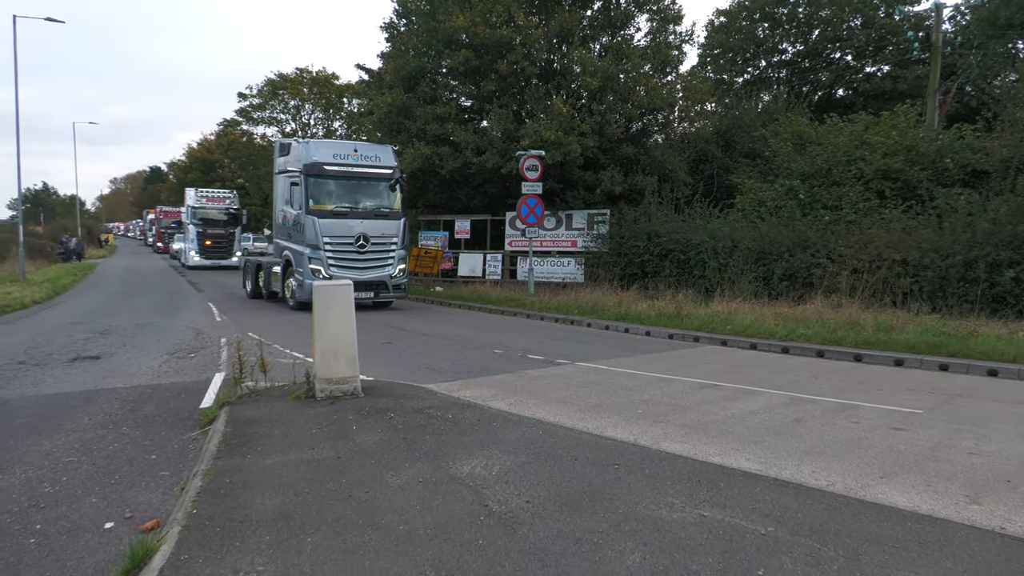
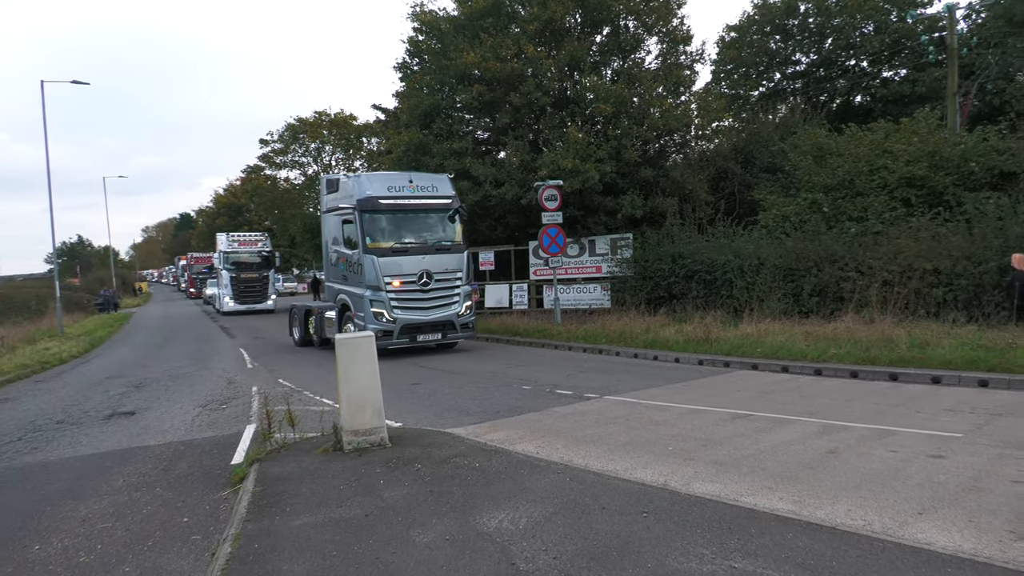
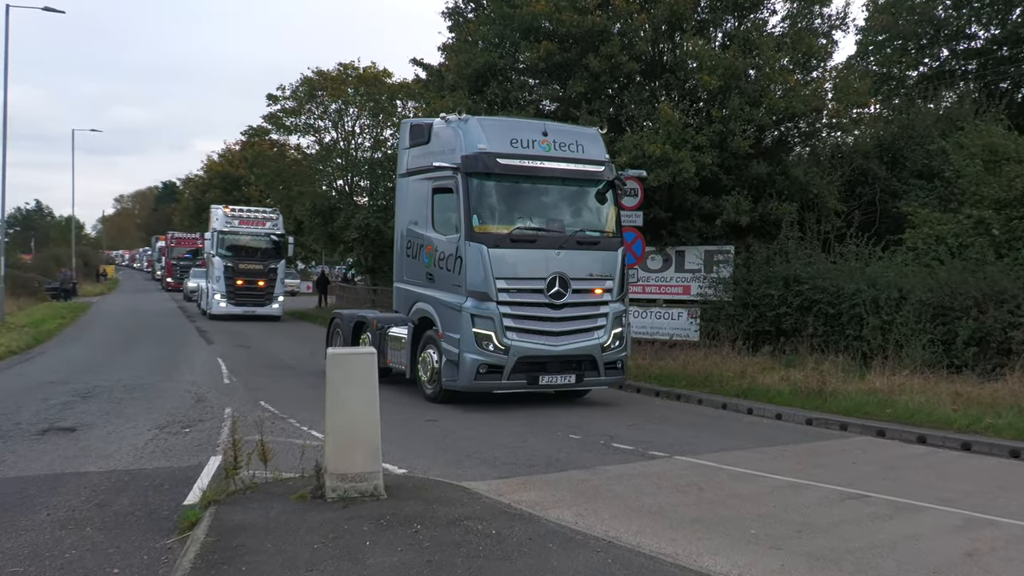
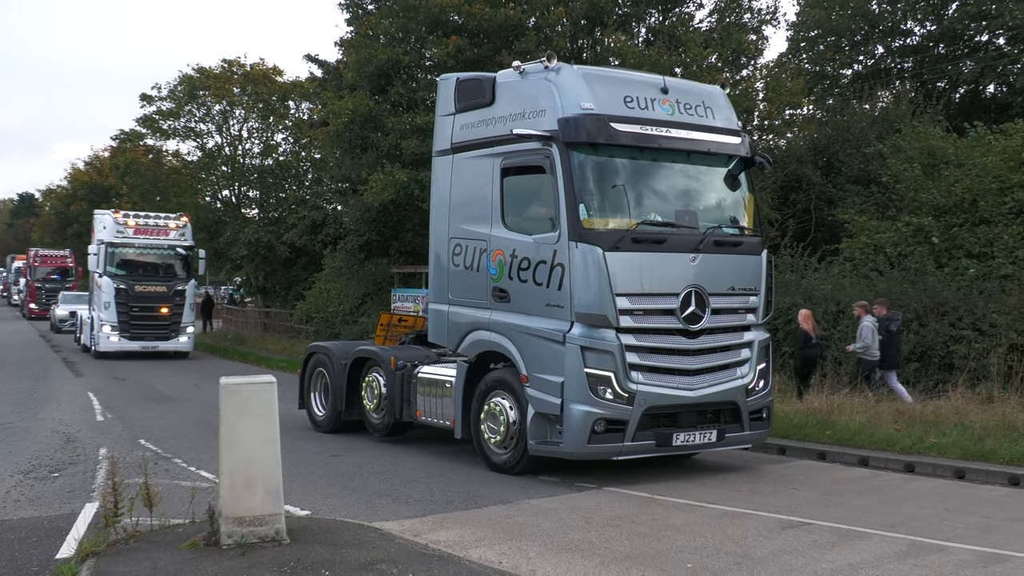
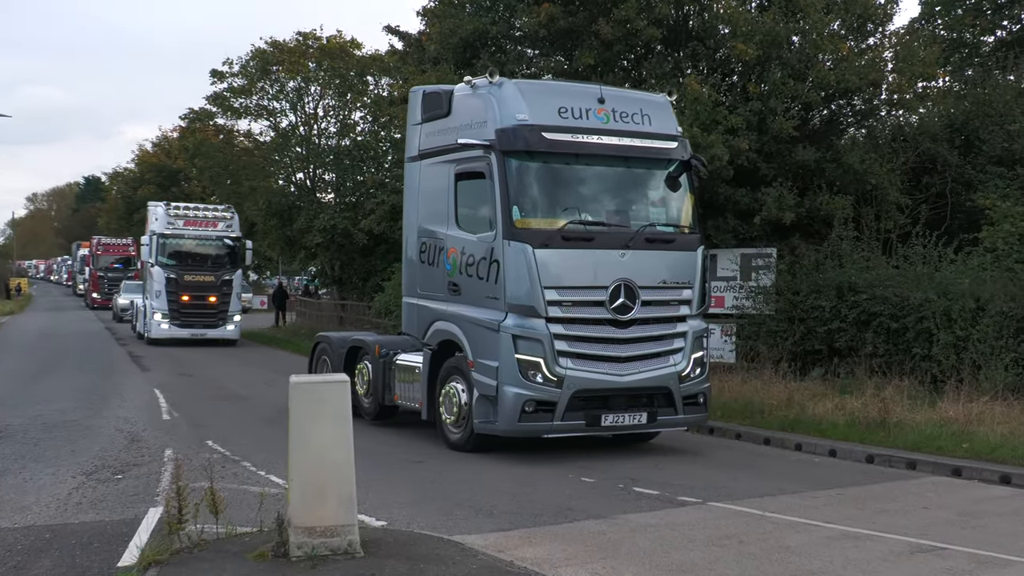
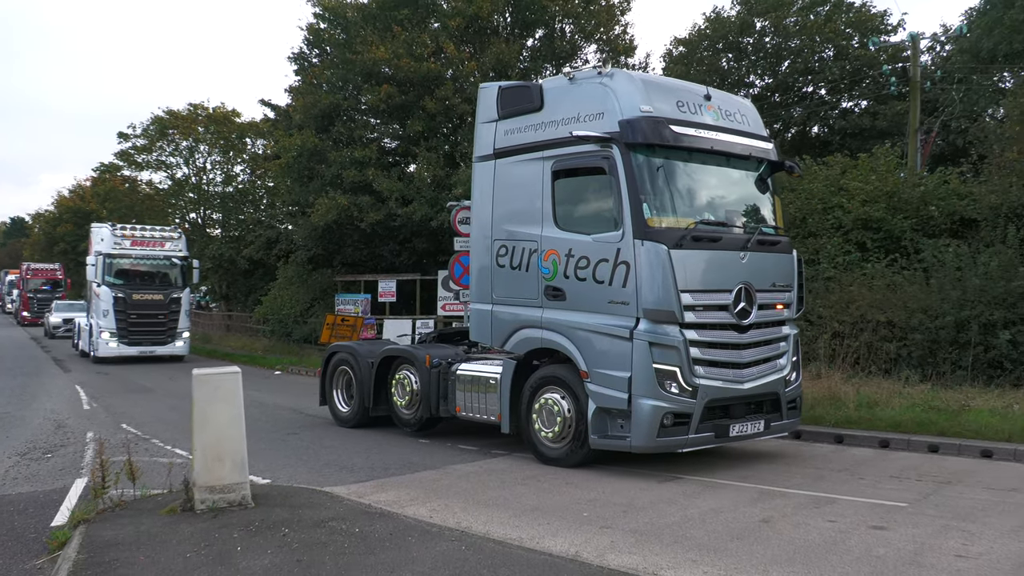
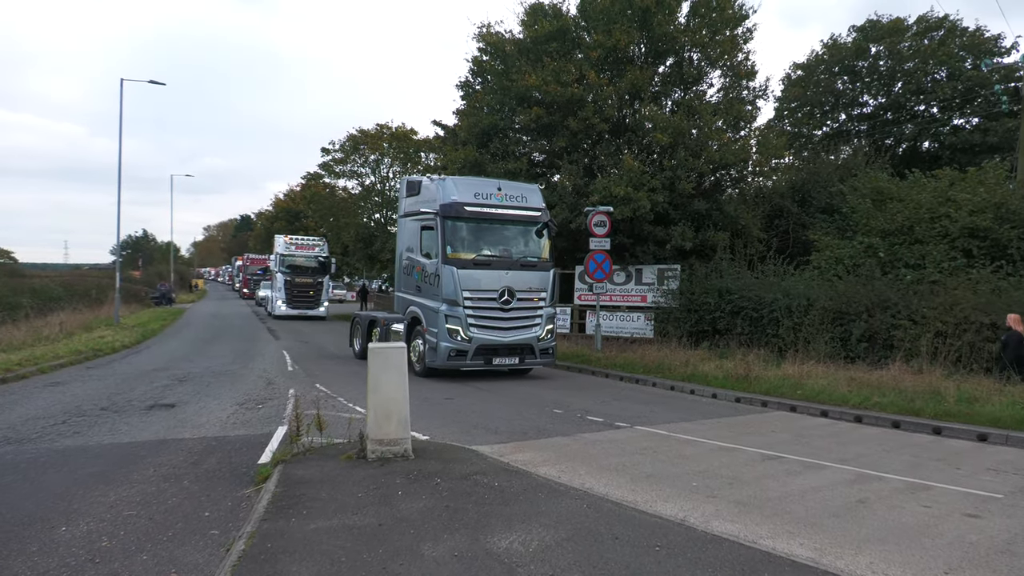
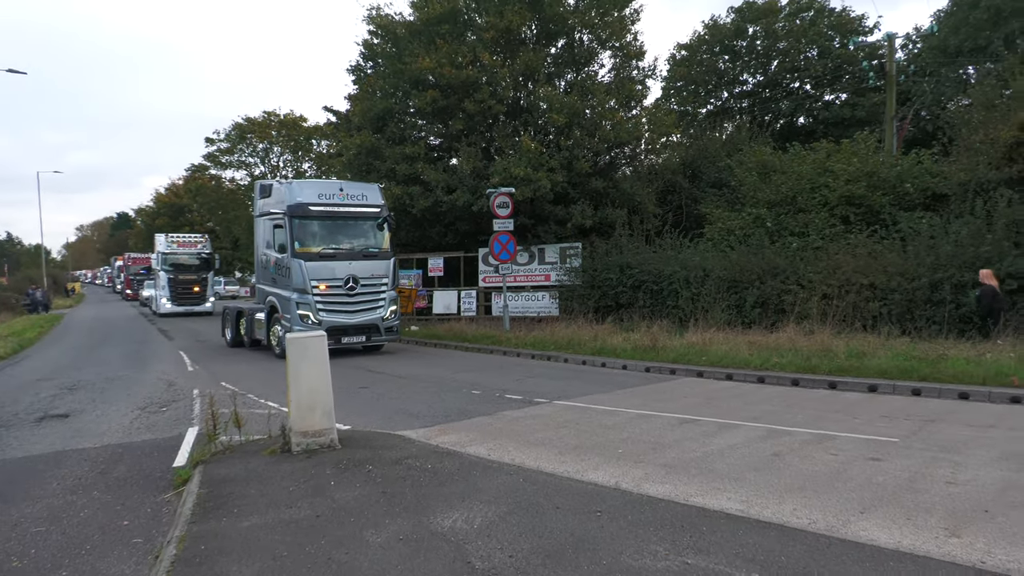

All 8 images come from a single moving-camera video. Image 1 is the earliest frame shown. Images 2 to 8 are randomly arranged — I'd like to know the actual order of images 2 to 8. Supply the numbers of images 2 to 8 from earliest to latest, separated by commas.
8, 2, 7, 3, 5, 4, 6
